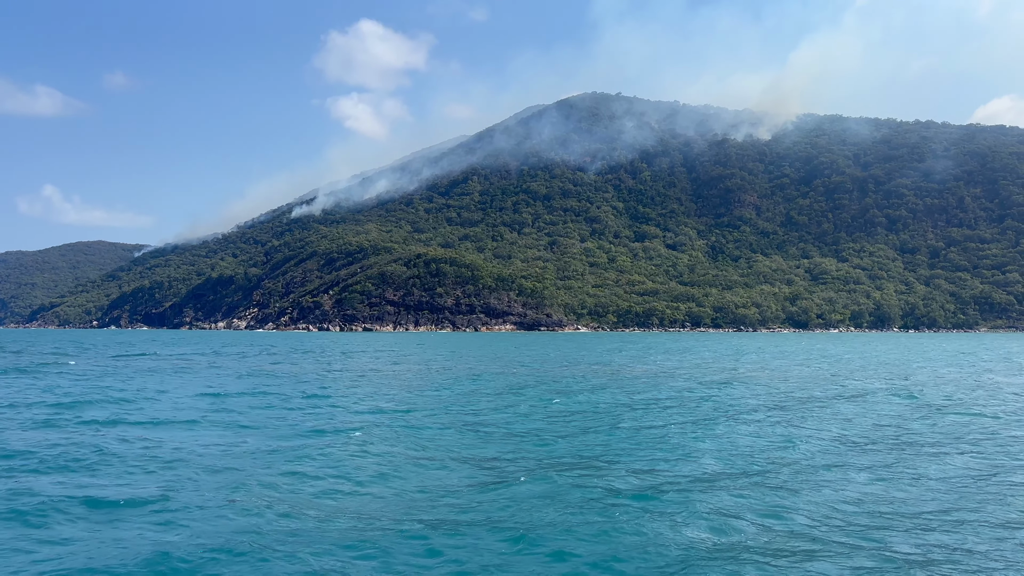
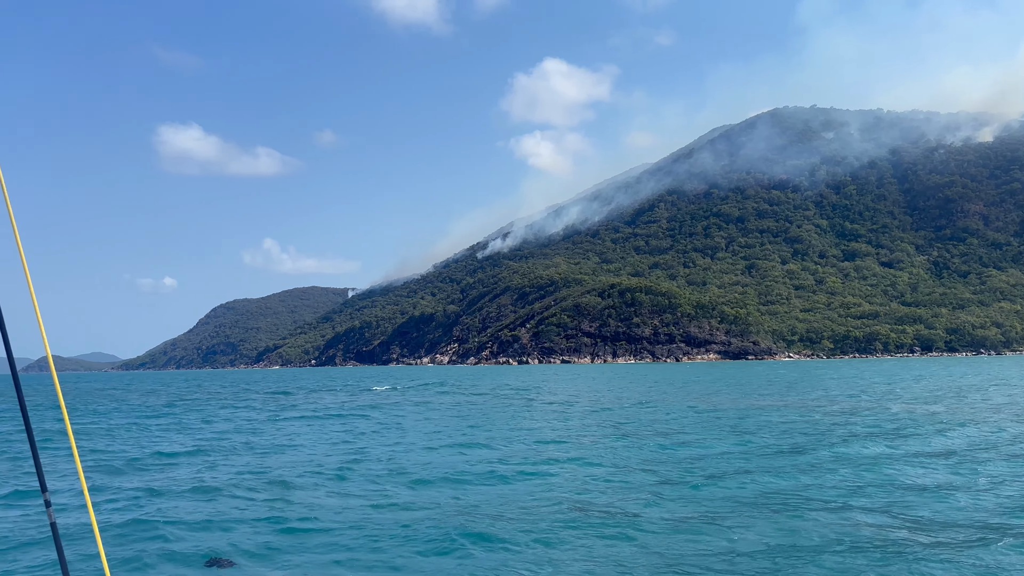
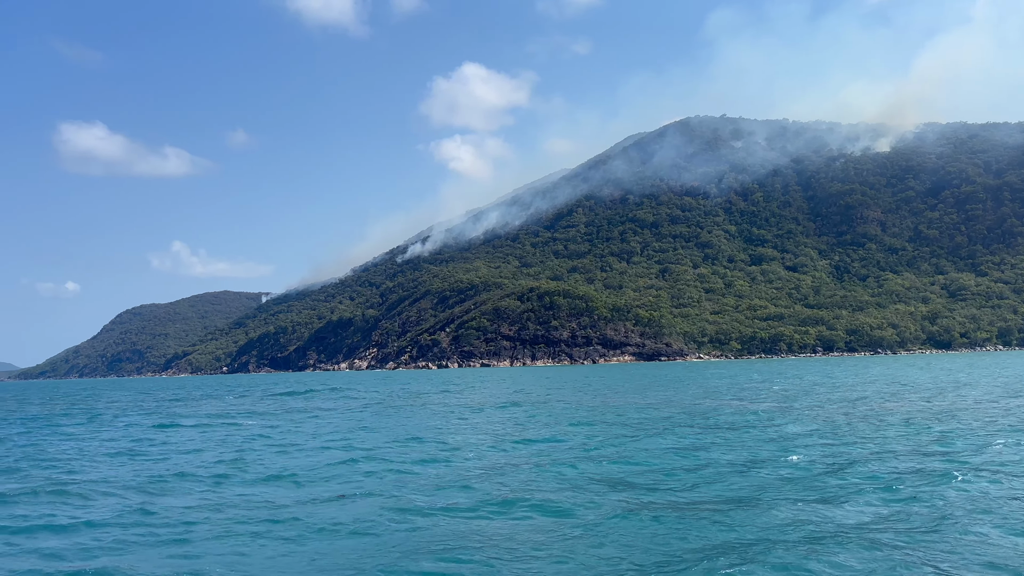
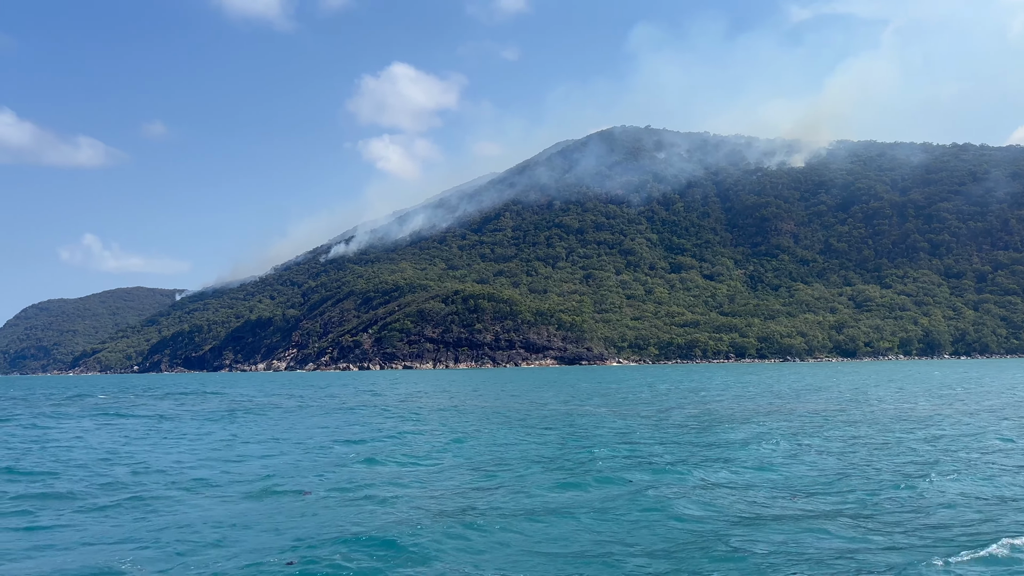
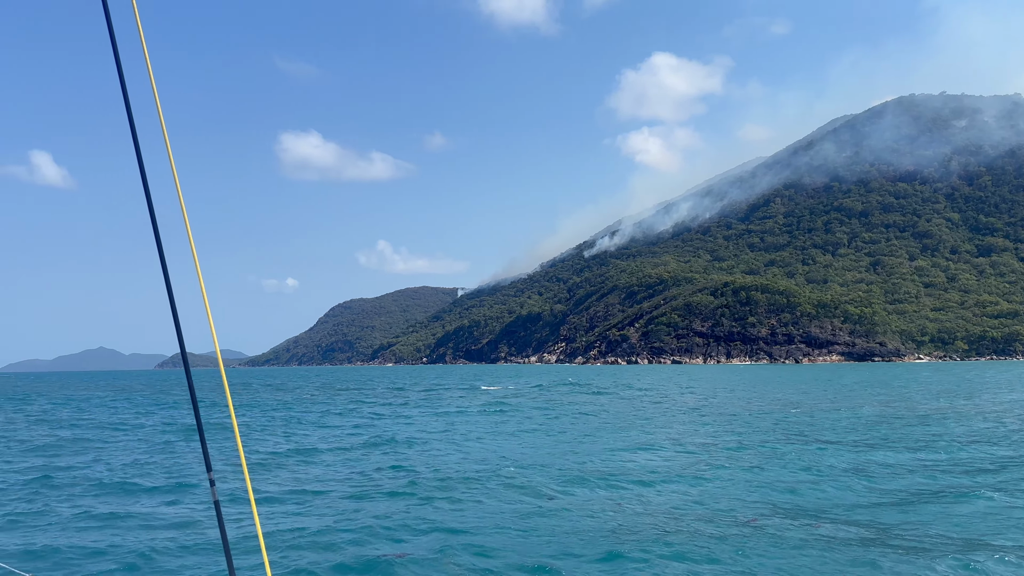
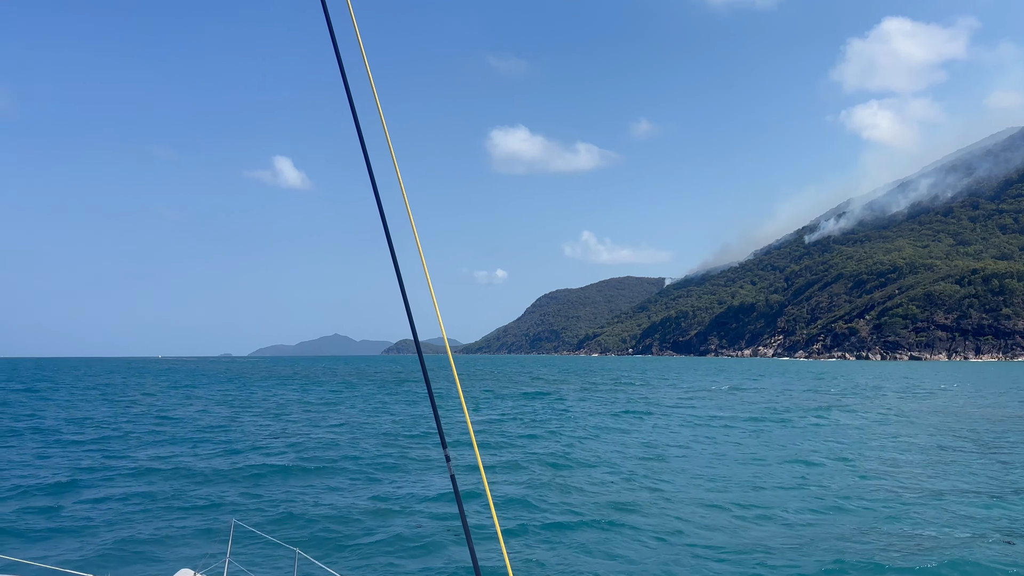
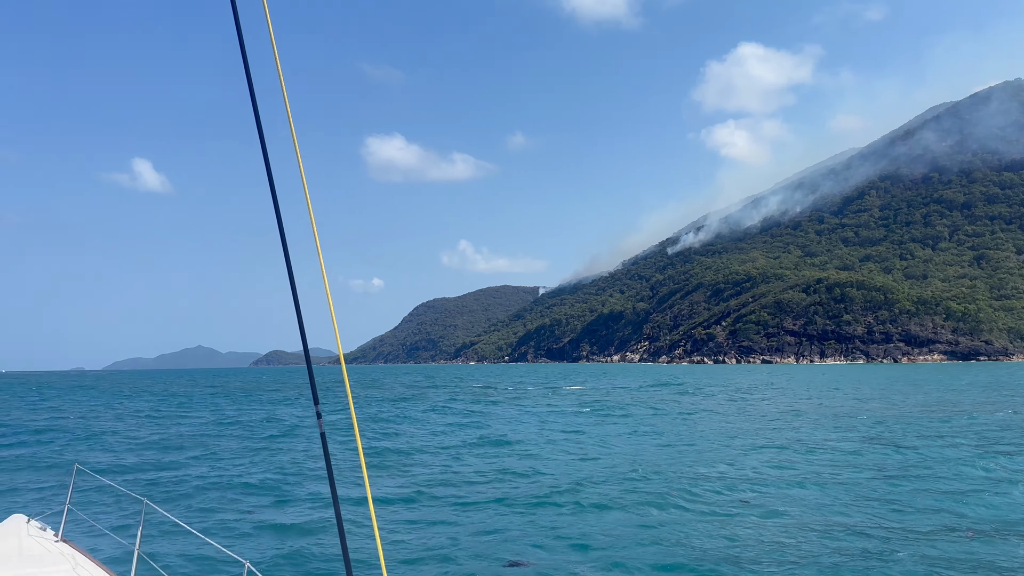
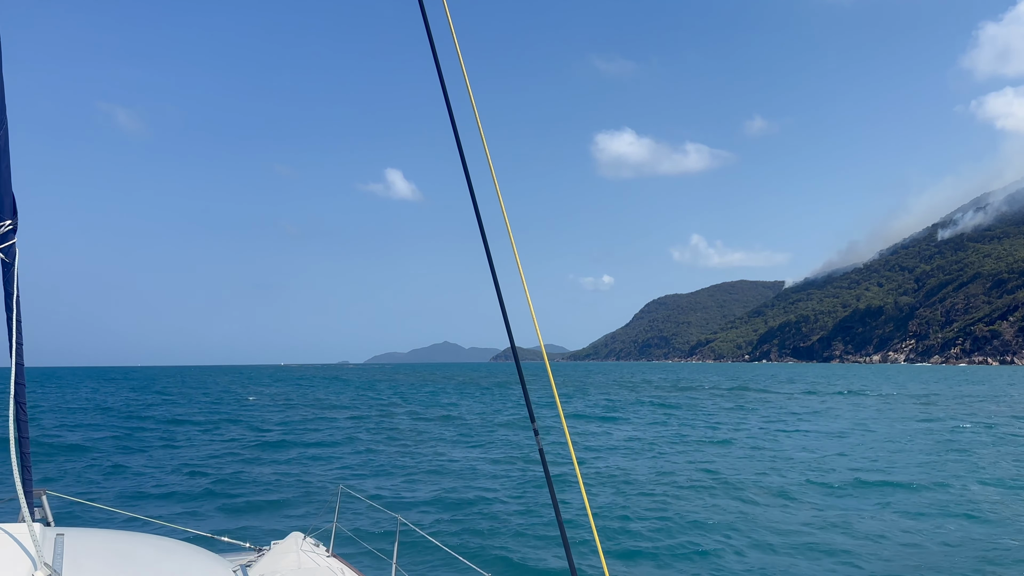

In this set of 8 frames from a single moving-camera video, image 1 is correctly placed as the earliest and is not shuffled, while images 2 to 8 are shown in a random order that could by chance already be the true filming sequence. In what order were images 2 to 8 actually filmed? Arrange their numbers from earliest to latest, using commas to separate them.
4, 3, 2, 5, 7, 6, 8
